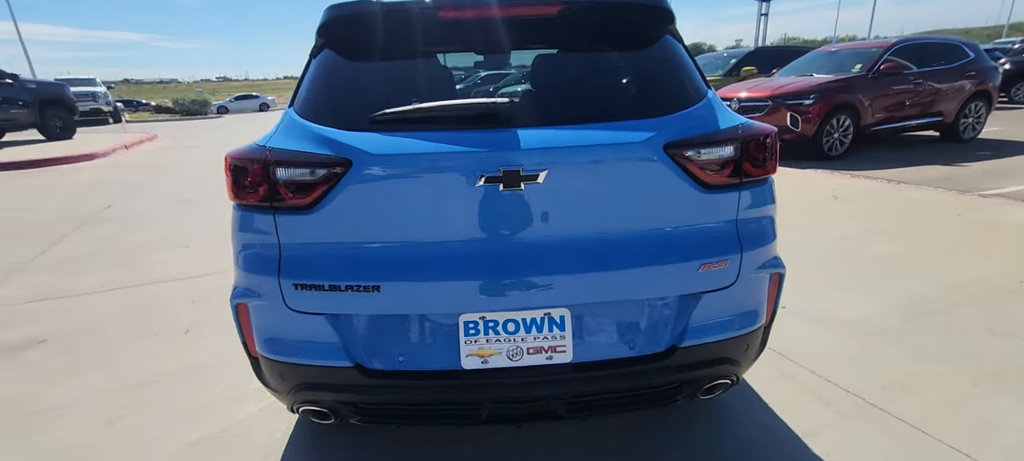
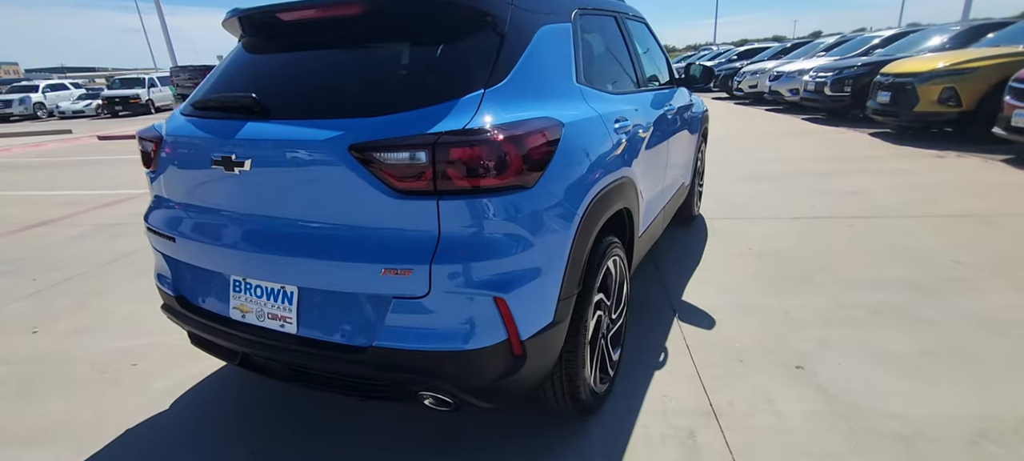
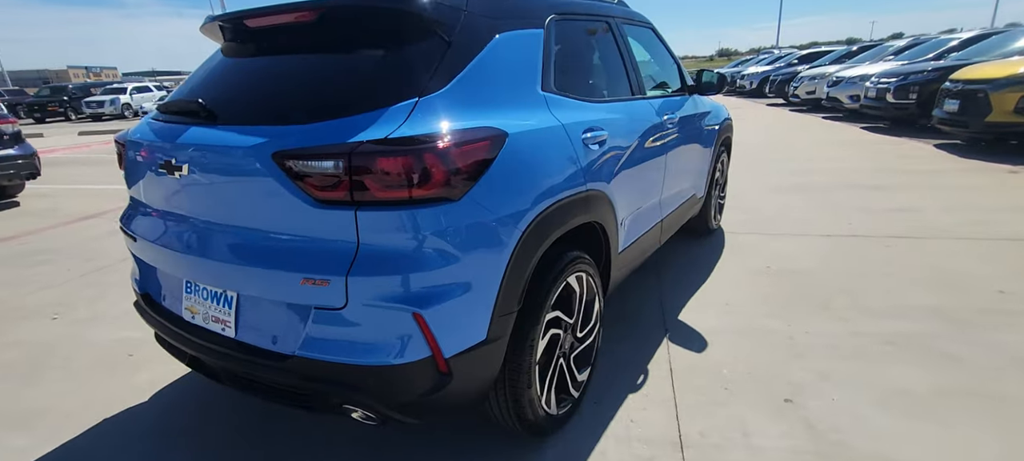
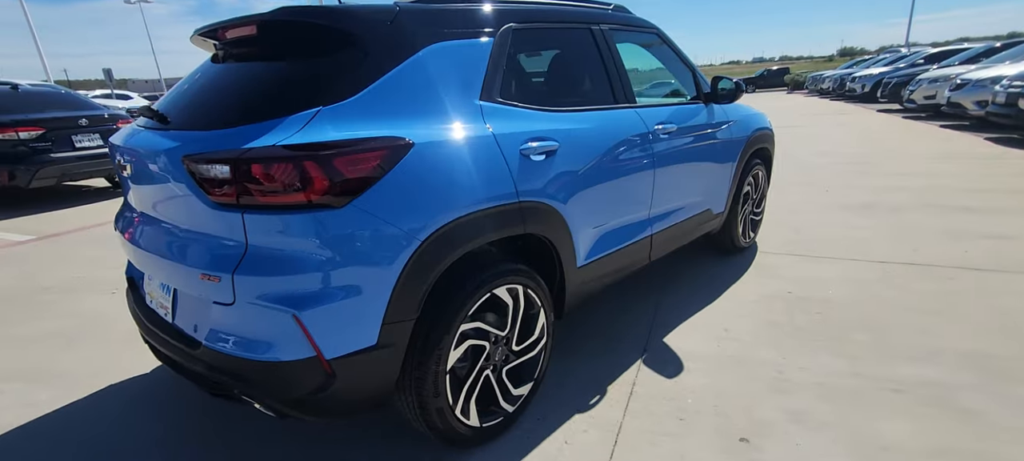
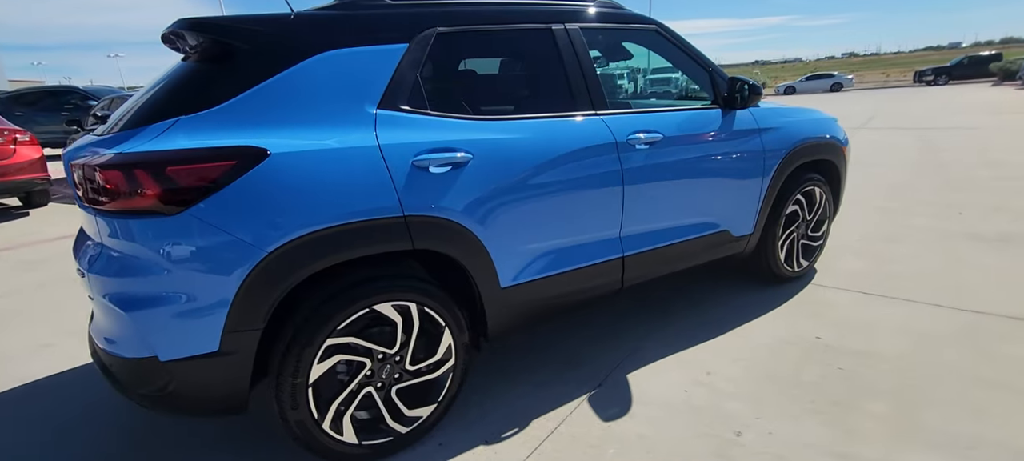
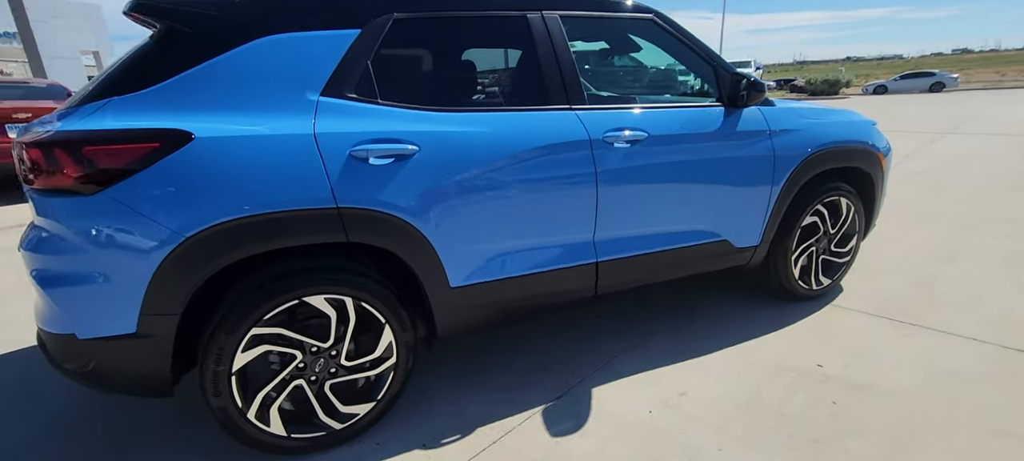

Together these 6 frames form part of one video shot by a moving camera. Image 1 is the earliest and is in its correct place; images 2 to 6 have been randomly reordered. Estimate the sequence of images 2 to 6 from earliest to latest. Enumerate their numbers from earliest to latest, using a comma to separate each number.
2, 3, 4, 5, 6
